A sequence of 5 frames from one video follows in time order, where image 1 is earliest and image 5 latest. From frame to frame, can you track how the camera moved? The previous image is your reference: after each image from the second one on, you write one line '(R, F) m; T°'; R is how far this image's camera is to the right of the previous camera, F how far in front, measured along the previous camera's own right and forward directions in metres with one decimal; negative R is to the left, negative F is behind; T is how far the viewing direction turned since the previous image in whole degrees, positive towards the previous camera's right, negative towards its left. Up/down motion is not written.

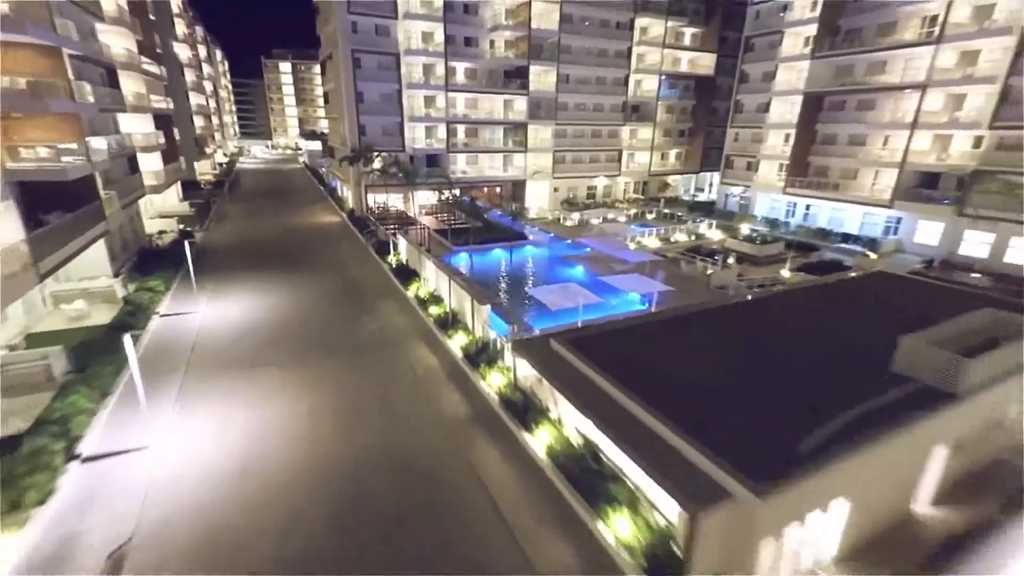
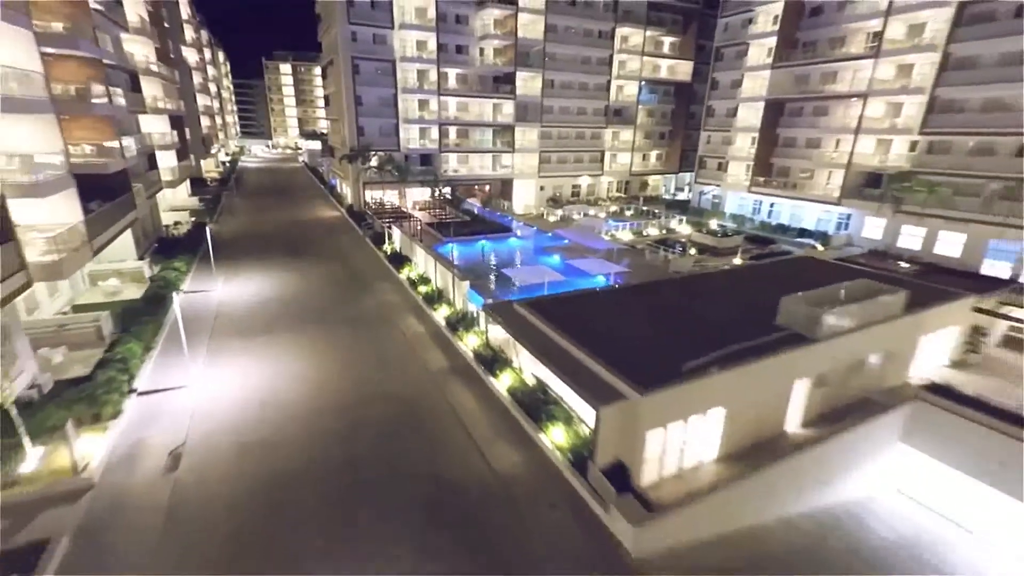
(+0.9, -2.9) m; 0°
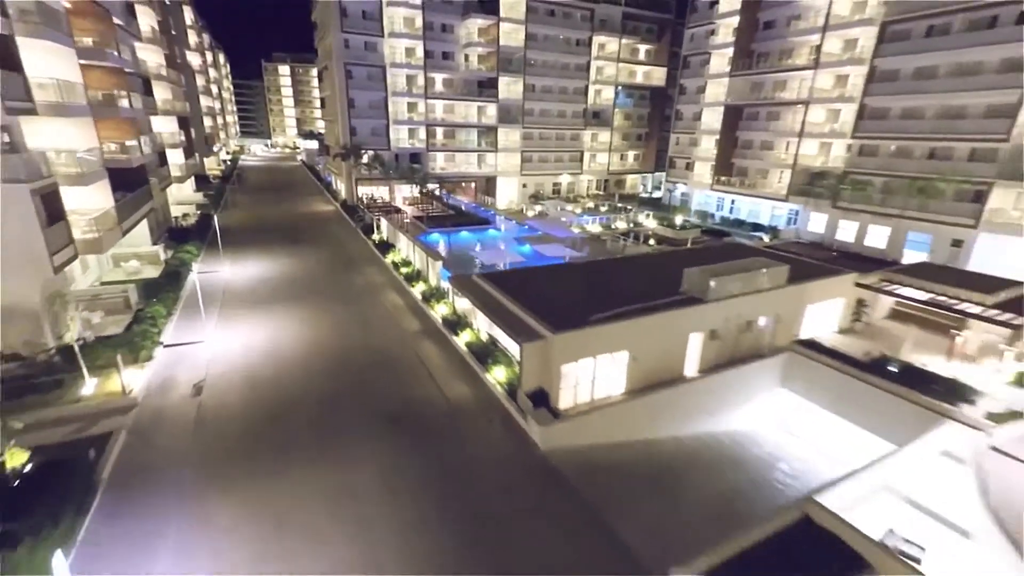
(+1.5, -3.2) m; 0°
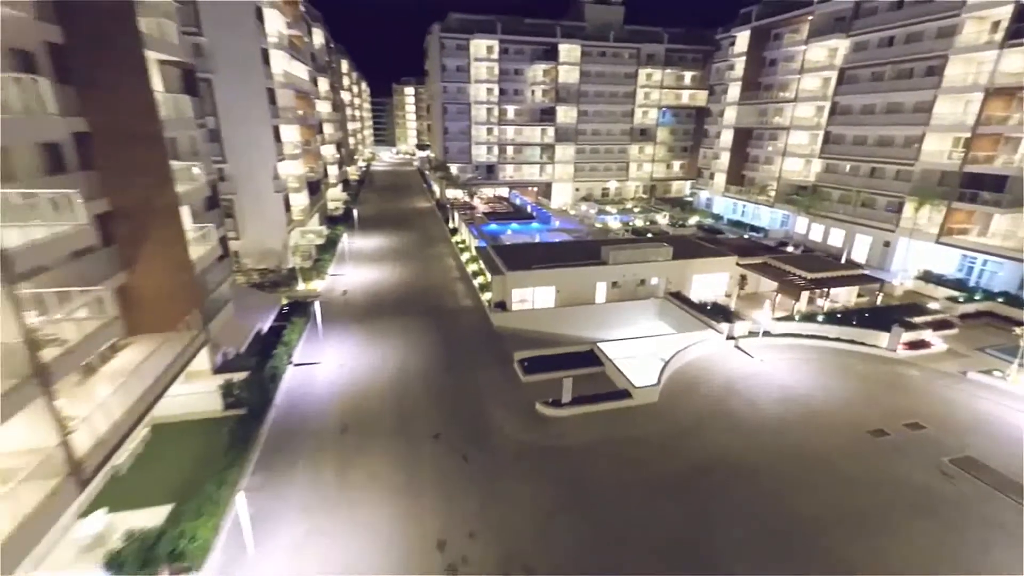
(+7.1, -12.2) m; -13°
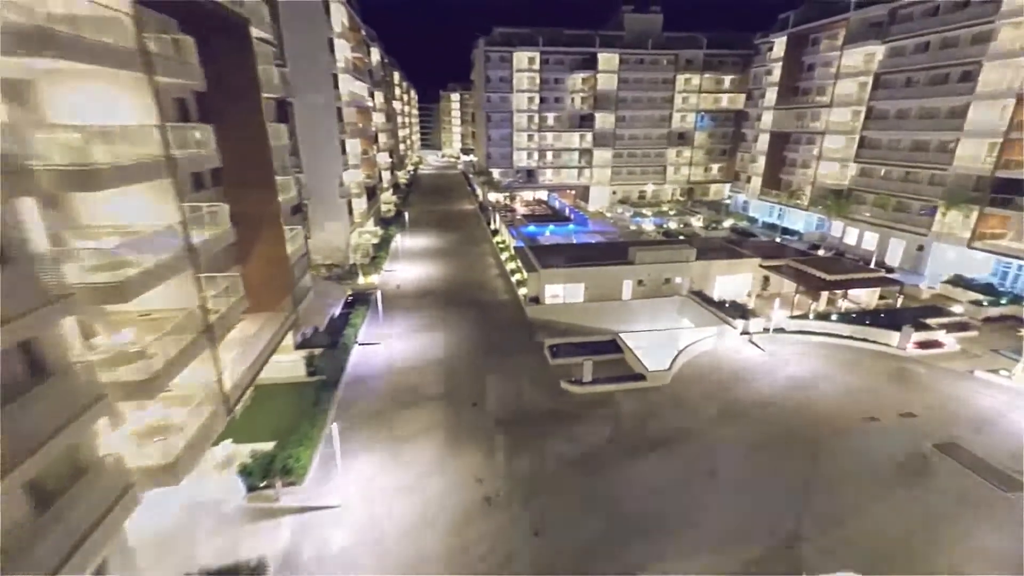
(+0.5, -3.0) m; -5°
